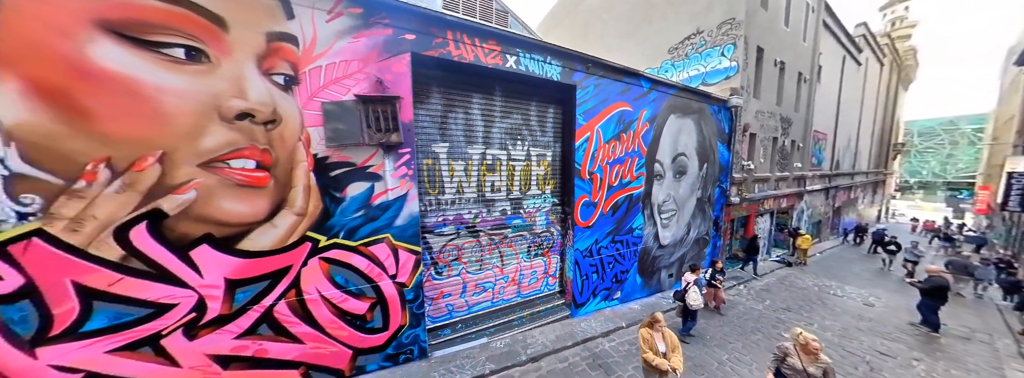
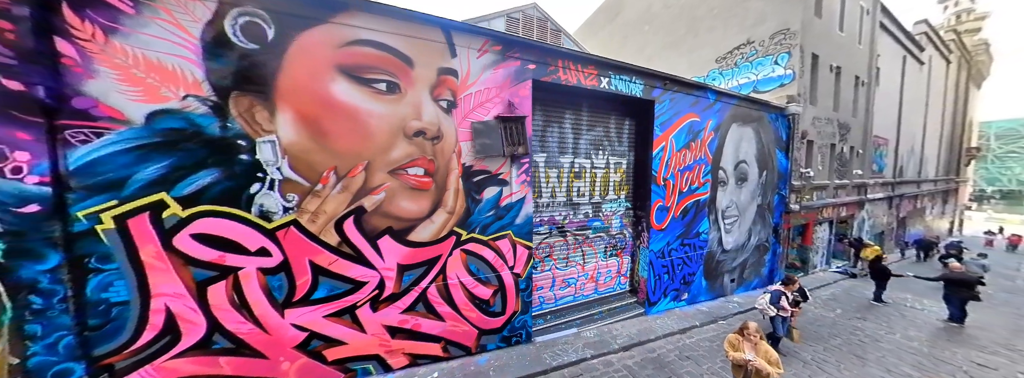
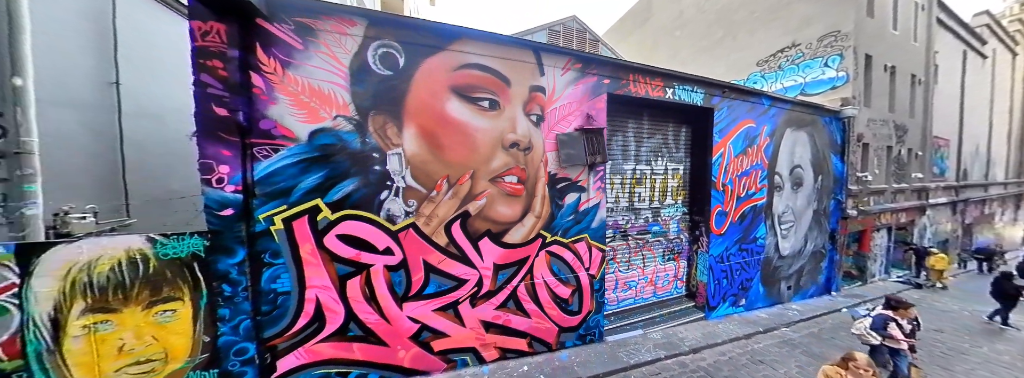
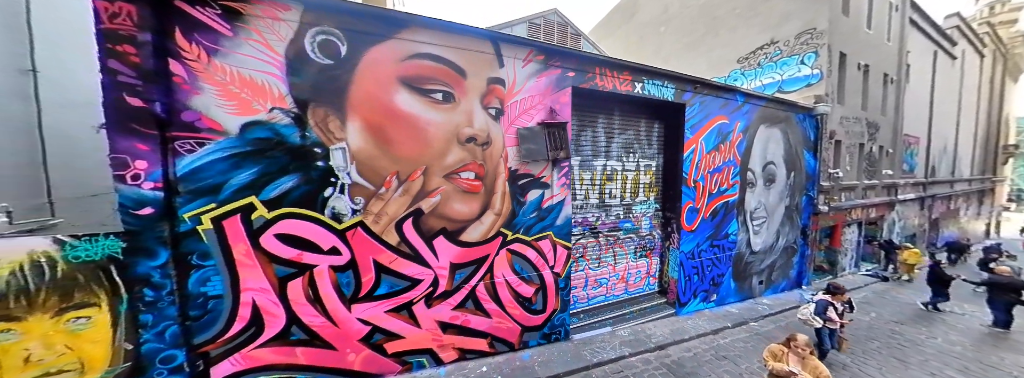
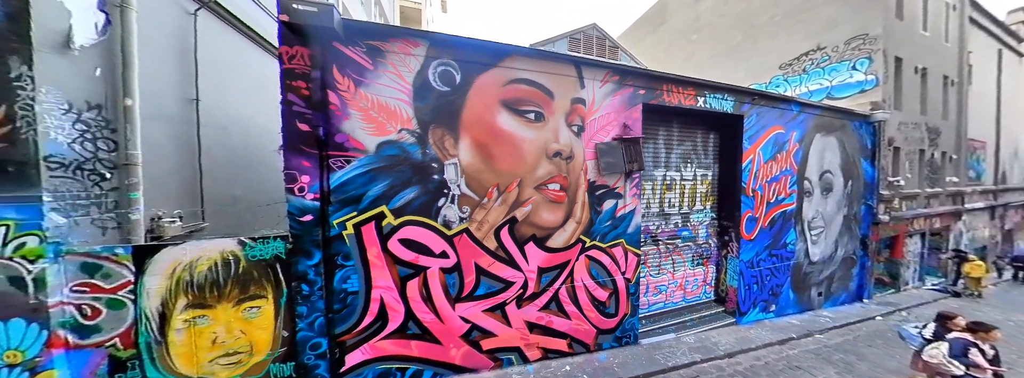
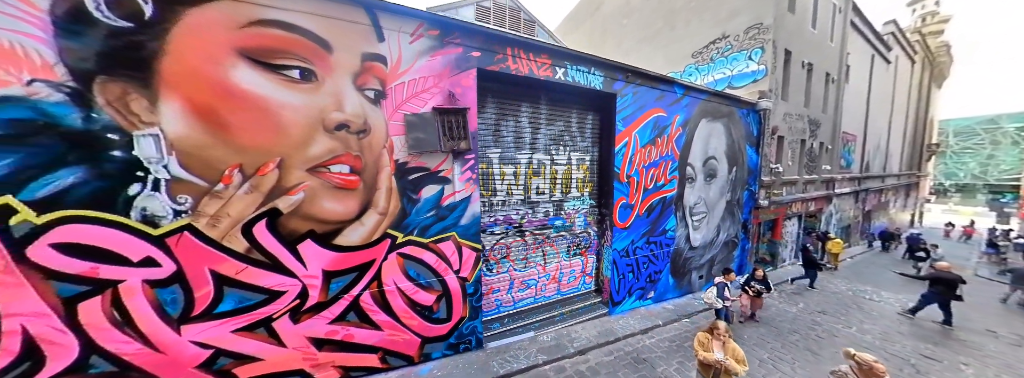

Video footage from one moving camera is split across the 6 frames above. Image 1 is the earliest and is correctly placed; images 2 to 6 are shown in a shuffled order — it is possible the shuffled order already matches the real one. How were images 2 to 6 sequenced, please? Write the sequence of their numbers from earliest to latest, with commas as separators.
6, 2, 4, 3, 5
